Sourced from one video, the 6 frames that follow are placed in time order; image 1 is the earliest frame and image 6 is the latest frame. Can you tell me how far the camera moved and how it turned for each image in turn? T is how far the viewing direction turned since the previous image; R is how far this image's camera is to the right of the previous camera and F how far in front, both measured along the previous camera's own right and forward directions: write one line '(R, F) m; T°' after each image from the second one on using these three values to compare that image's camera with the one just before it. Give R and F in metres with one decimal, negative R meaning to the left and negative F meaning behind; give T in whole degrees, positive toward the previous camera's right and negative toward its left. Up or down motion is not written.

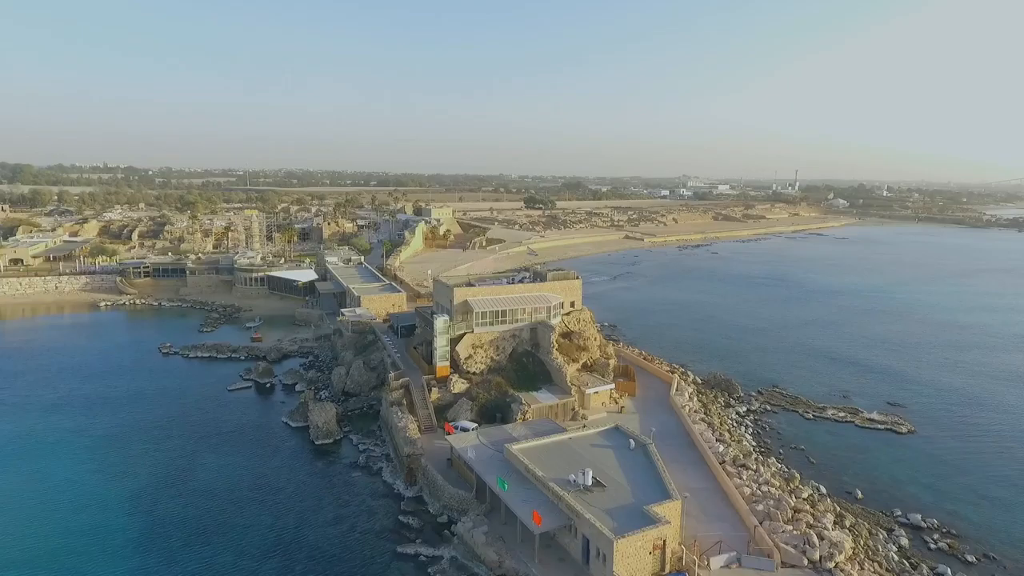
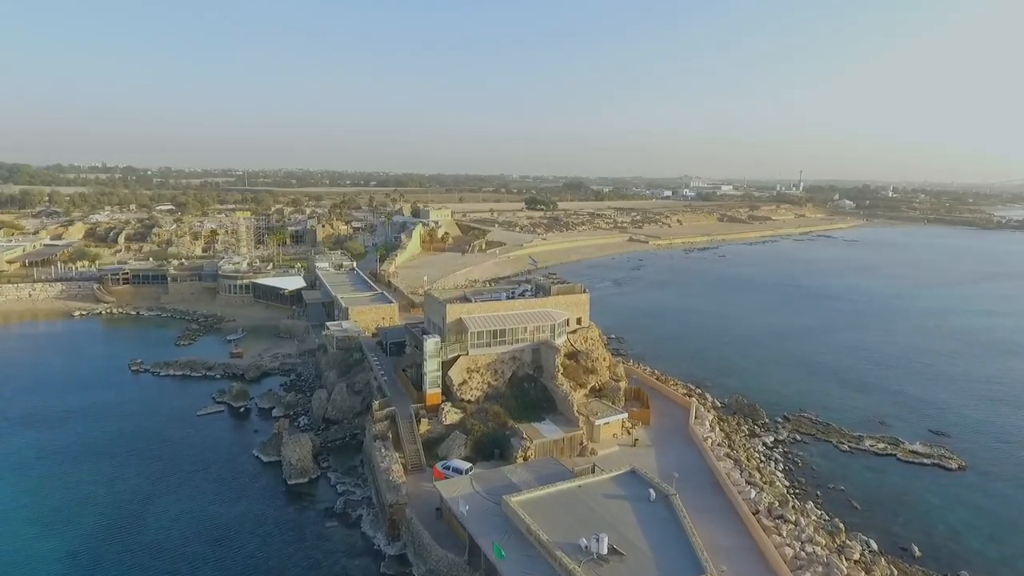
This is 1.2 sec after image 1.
(0.0, +2.6) m; 0°
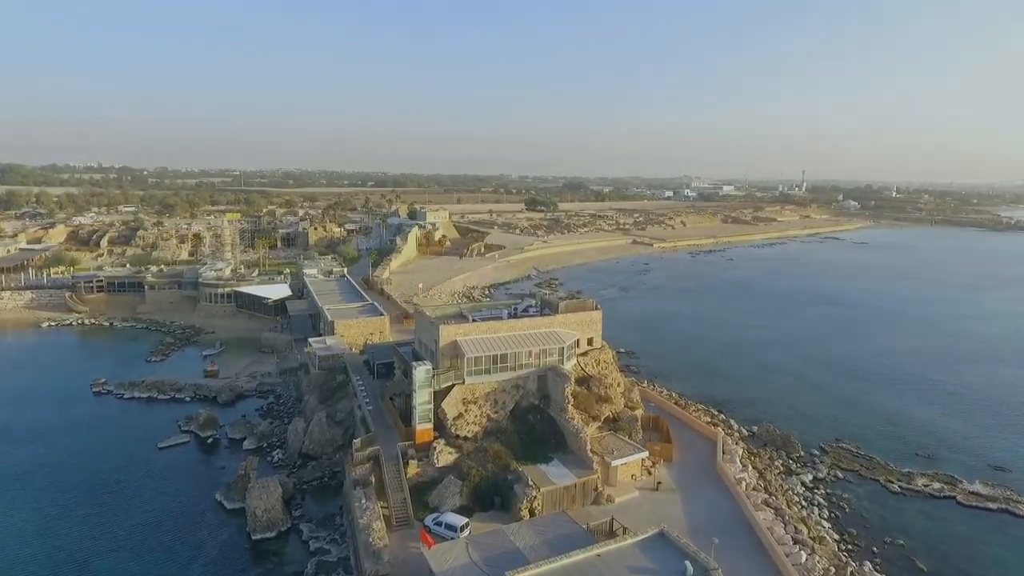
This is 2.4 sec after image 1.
(-0.1, +2.8) m; 0°
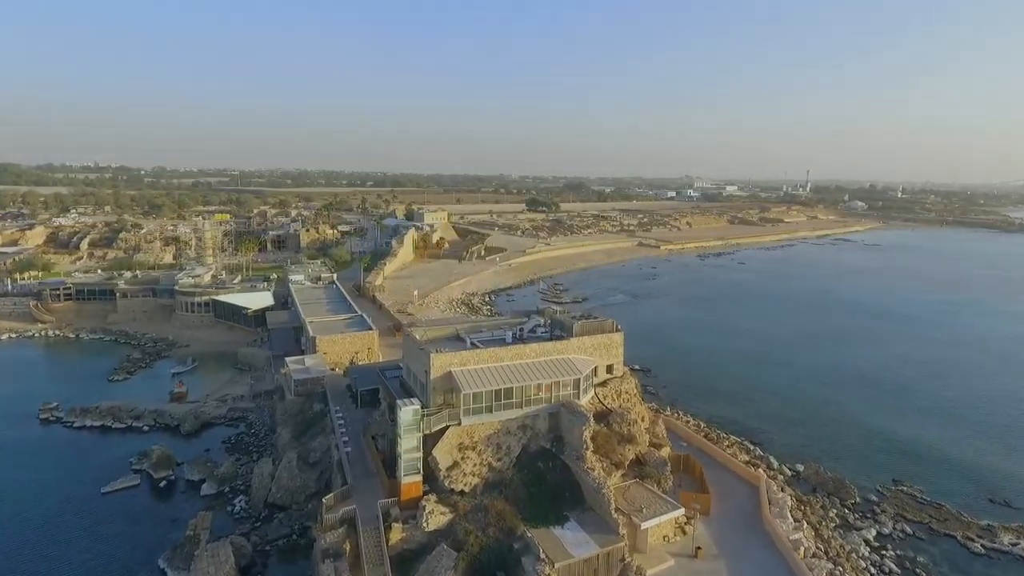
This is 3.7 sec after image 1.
(-0.2, +3.2) m; 0°
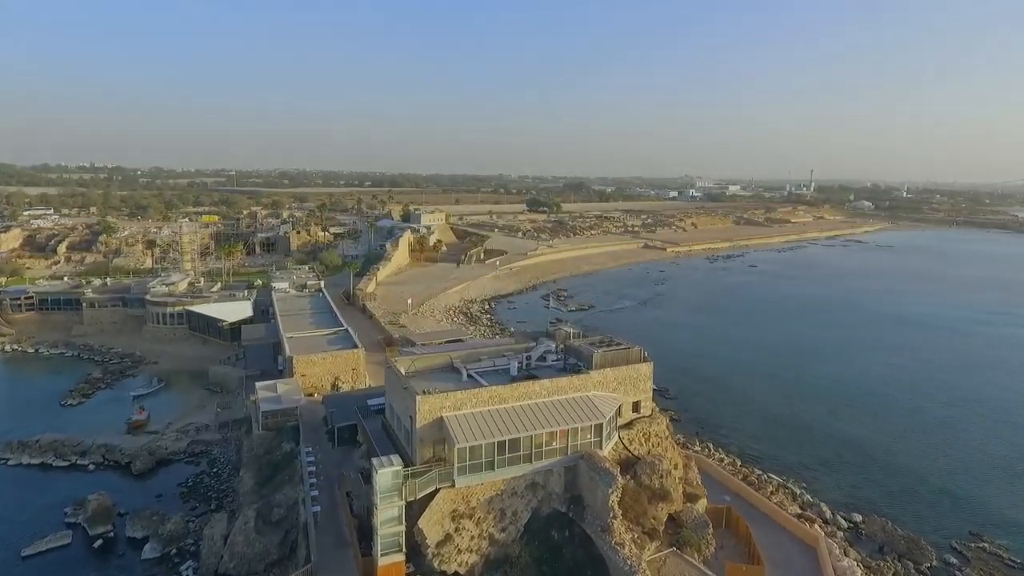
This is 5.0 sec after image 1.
(-0.1, +3.1) m; 0°
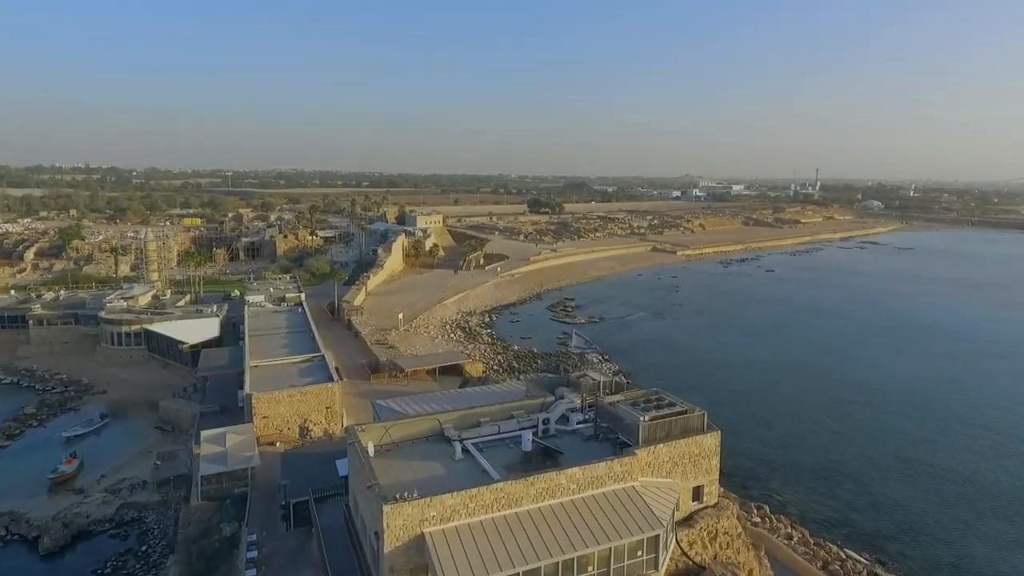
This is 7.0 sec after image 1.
(-0.2, +4.1) m; 0°
